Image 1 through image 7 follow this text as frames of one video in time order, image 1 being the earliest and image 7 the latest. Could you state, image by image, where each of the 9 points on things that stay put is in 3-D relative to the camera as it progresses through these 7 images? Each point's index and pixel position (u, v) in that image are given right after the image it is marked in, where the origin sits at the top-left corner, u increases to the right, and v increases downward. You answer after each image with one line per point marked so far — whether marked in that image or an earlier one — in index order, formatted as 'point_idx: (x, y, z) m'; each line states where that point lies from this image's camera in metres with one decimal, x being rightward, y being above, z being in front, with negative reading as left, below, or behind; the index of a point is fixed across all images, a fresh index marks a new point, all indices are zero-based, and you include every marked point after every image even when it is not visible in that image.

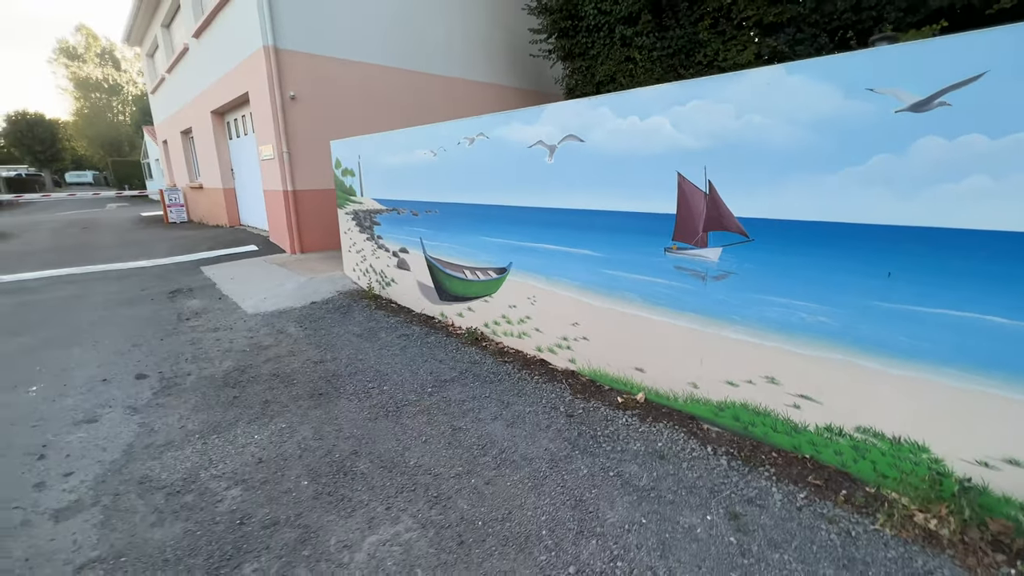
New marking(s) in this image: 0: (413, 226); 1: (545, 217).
0: (-1.0, +0.6, +4.6) m
1: (+0.2, +0.5, +3.3) m
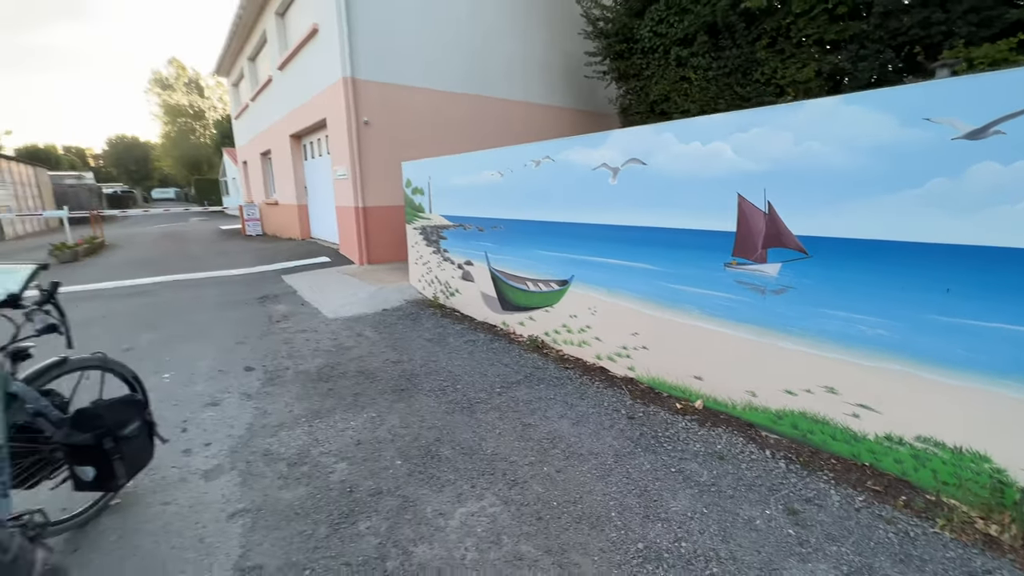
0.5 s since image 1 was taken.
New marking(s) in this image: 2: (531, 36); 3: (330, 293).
0: (-0.4, +0.5, +5.0) m
1: (+0.8, +0.4, +3.5) m
2: (+0.4, +5.5, +9.7) m
3: (-2.7, -0.1, +6.5) m
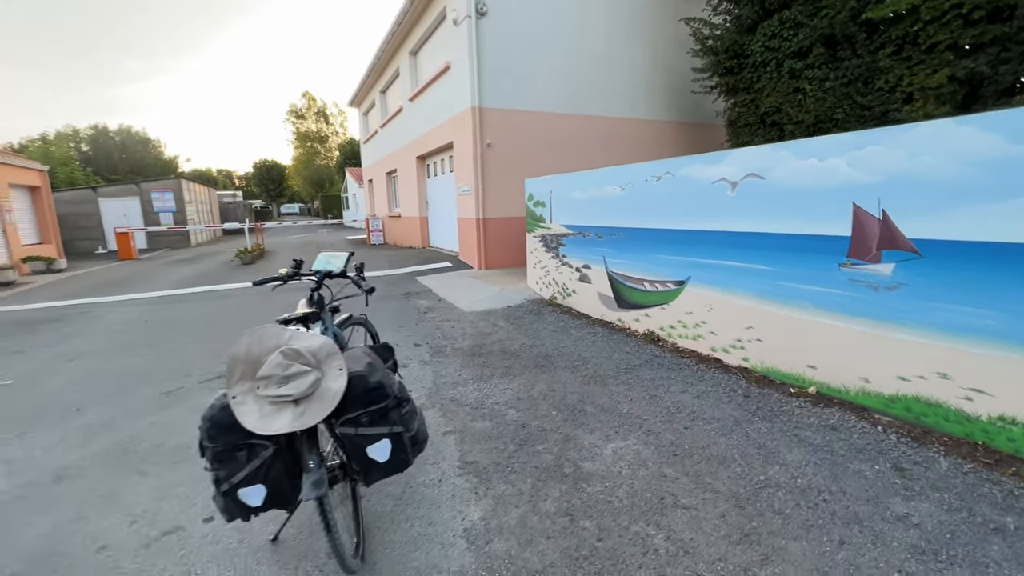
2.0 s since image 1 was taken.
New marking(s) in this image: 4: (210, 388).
0: (+1.1, +0.5, +5.7) m
1: (+1.9, +0.4, +4.0) m
2: (+2.9, +5.3, +10.2) m
3: (-0.9, -0.1, +7.6) m
4: (-2.6, -0.9, +3.8) m
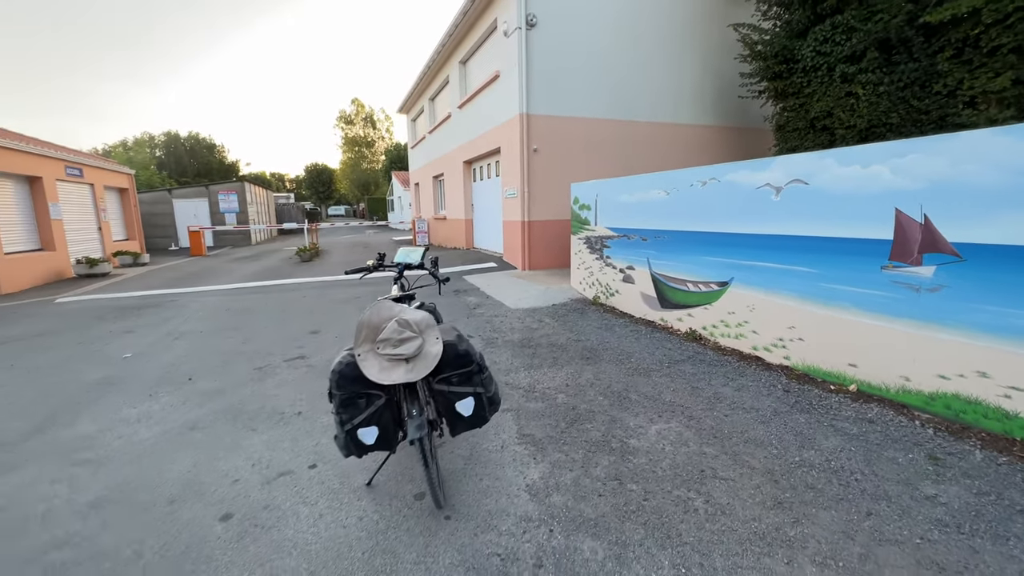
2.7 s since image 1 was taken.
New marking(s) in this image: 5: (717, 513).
0: (+1.7, +0.5, +5.9) m
1: (+2.4, +0.4, +4.2) m
2: (+4.0, +5.2, +10.3) m
3: (-0.1, 0.0, +8.0) m
4: (-2.1, -0.8, +4.3) m
5: (+1.0, -1.1, +2.2) m
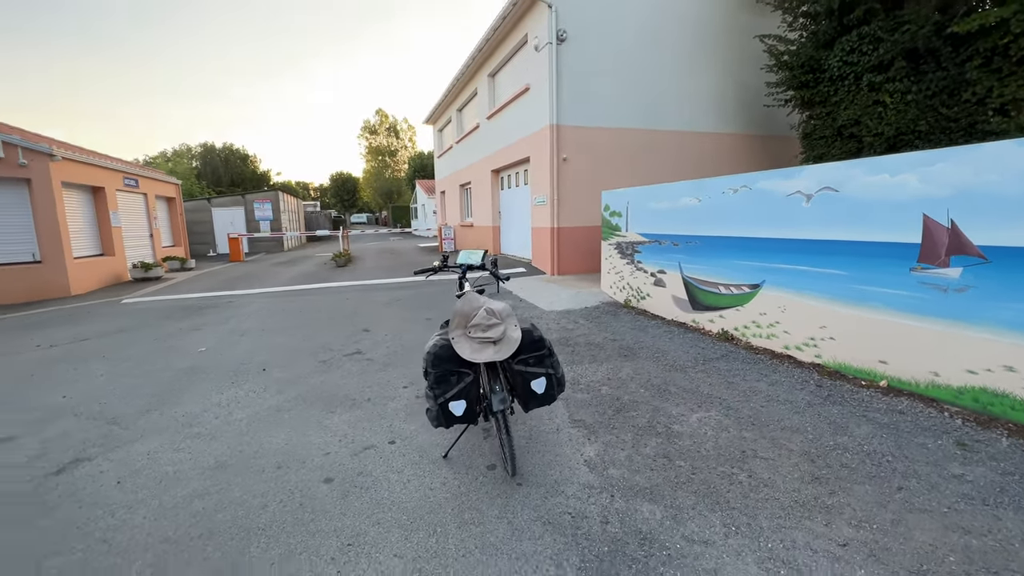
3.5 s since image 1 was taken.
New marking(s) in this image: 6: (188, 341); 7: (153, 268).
0: (+2.2, +0.5, +6.1) m
1: (+2.8, +0.4, +4.4) m
2: (+4.7, +5.1, +10.6) m
3: (+0.5, -0.1, +8.3) m
4: (-1.7, -0.8, +4.7) m
5: (+1.4, -1.1, +2.5) m
6: (-4.0, -0.7, +5.5) m
7: (-9.1, +0.5, +11.4) m
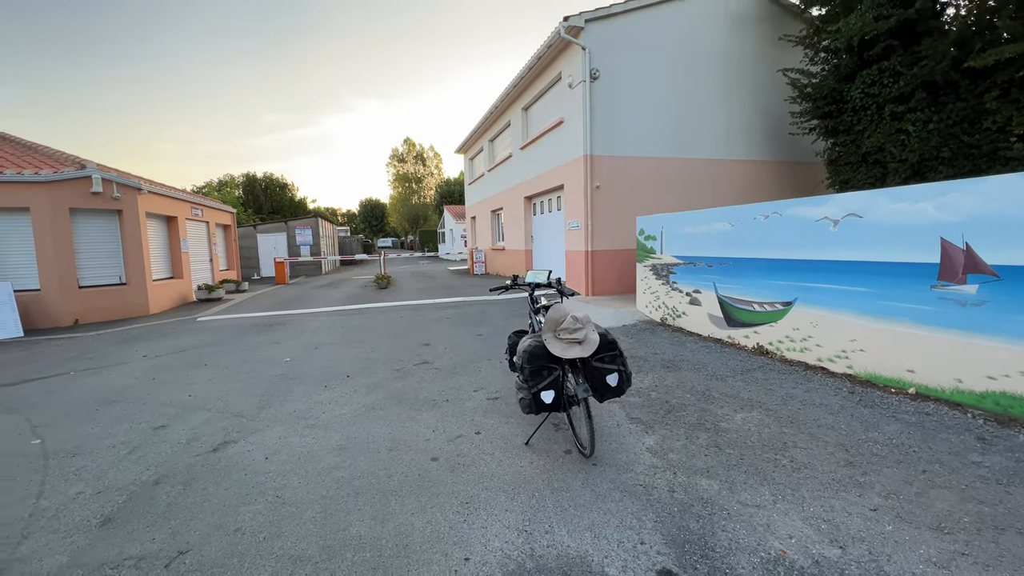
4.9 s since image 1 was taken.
0: (+2.9, +0.2, +6.6) m
1: (+3.4, +0.2, +4.9) m
2: (+5.6, +4.6, +11.2) m
3: (+1.3, -0.5, +8.8) m
4: (-1.1, -1.0, +5.3) m
5: (+1.9, -1.2, +2.9) m
6: (-3.3, -0.9, +6.2) m
7: (-8.2, 0.0, +12.4) m
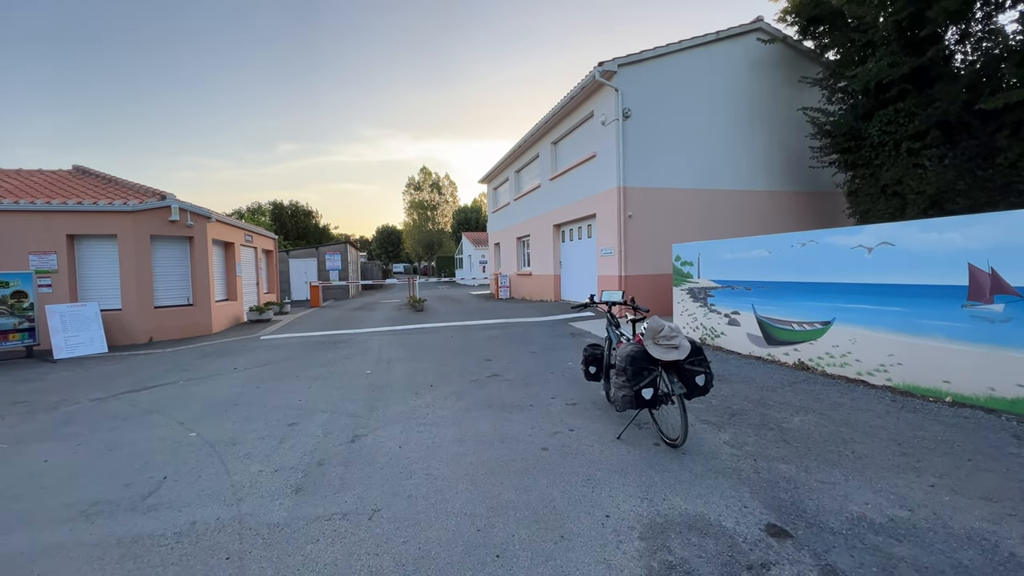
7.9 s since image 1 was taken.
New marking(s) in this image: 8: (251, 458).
0: (+3.8, -0.1, +7.2) m
1: (+4.3, 0.0, +5.4) m
2: (+6.6, +4.0, +11.9) m
3: (+2.2, -1.0, +9.4) m
4: (-0.2, -1.2, +5.9) m
5: (+2.7, -1.3, +3.4) m
6: (-2.5, -1.2, +6.8) m
7: (-7.2, -0.7, +13.1) m
8: (-2.1, -1.4, +3.6) m
